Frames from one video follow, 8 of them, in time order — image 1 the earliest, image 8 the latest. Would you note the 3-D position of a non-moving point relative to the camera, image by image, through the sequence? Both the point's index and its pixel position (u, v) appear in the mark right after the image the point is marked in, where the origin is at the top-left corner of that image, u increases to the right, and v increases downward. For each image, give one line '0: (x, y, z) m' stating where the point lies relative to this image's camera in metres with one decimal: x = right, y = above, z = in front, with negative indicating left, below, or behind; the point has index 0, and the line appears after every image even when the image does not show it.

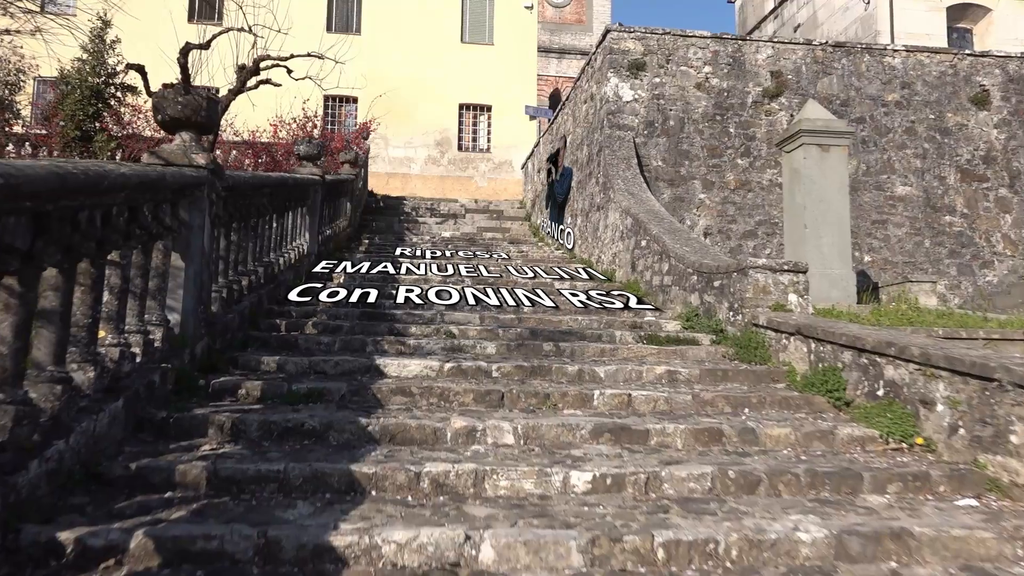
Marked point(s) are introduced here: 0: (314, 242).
0: (-2.3, +0.5, +8.6) m
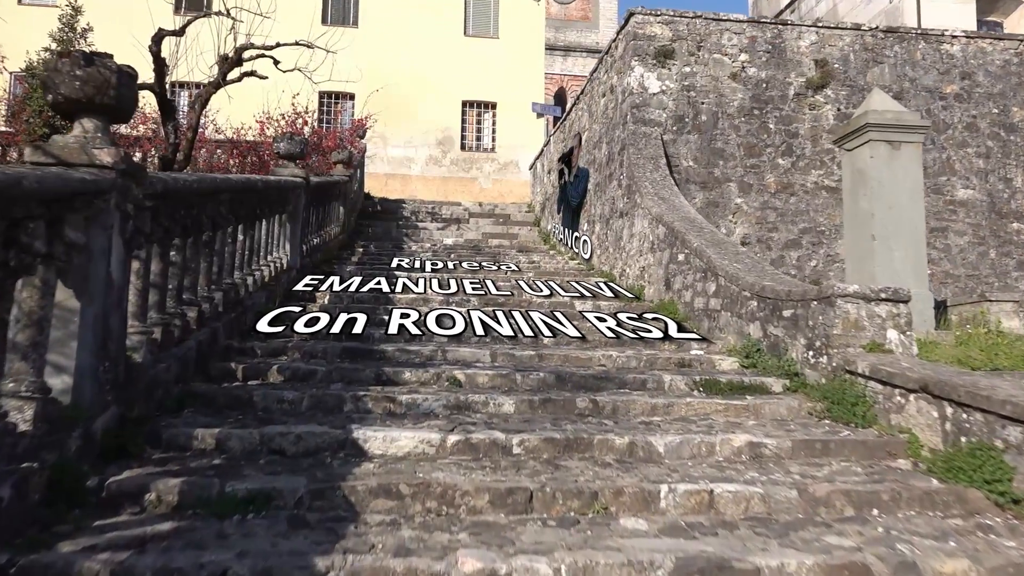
0: (-2.2, +0.3, +7.4) m
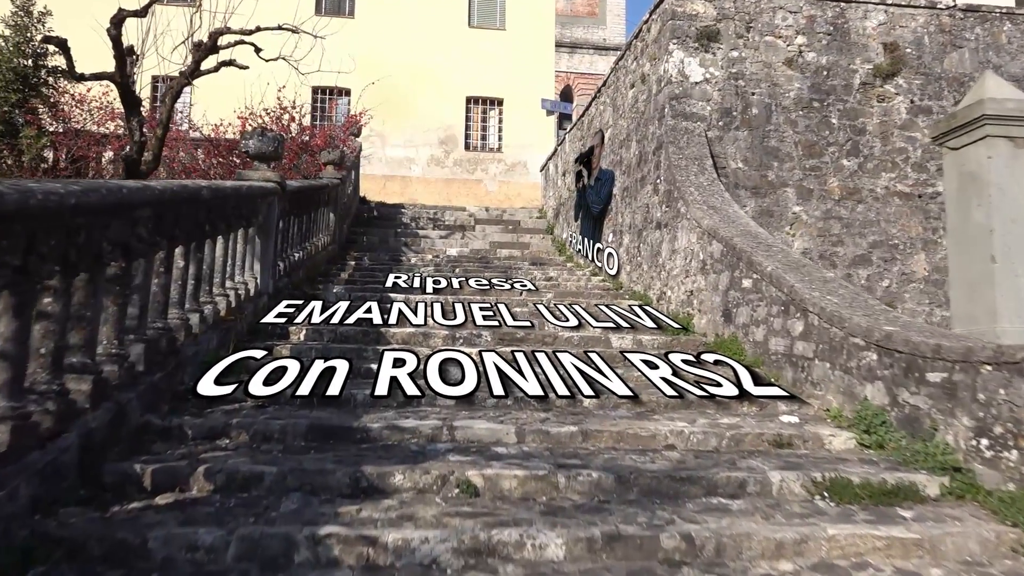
0: (-2.0, +0.1, +6.1) m
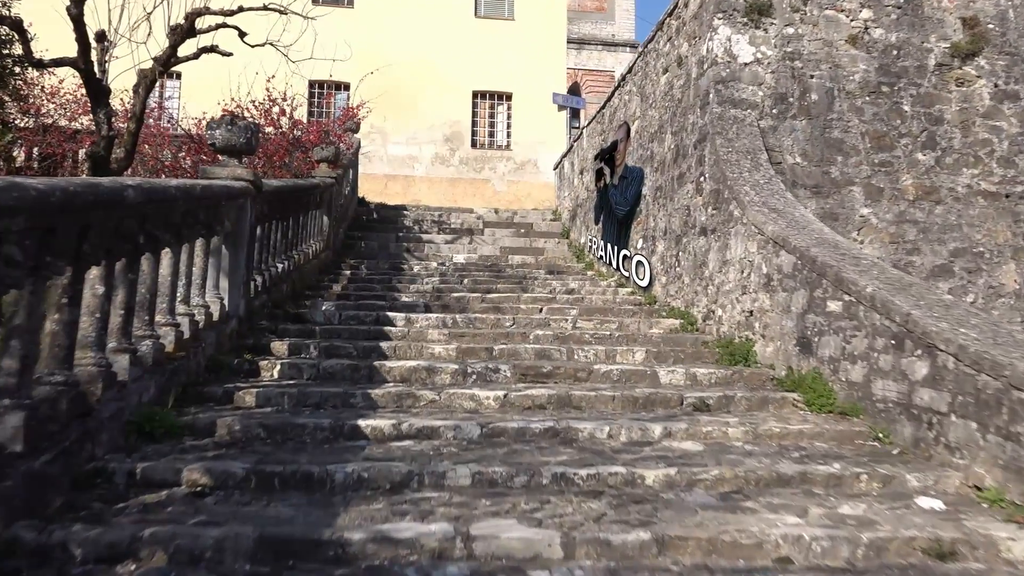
0: (-1.9, -0.1, +5.0) m
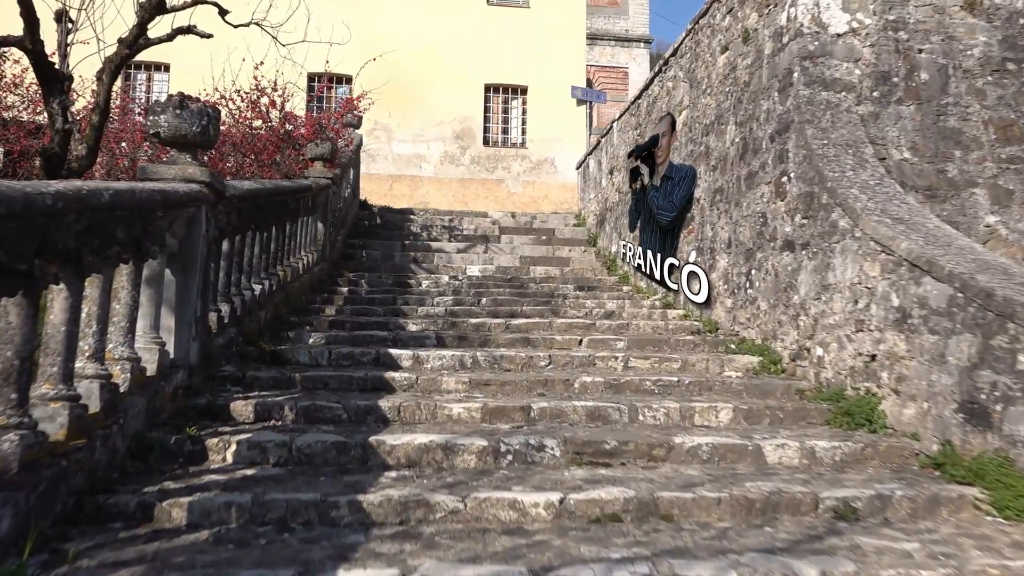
0: (-1.7, -0.3, +3.8) m
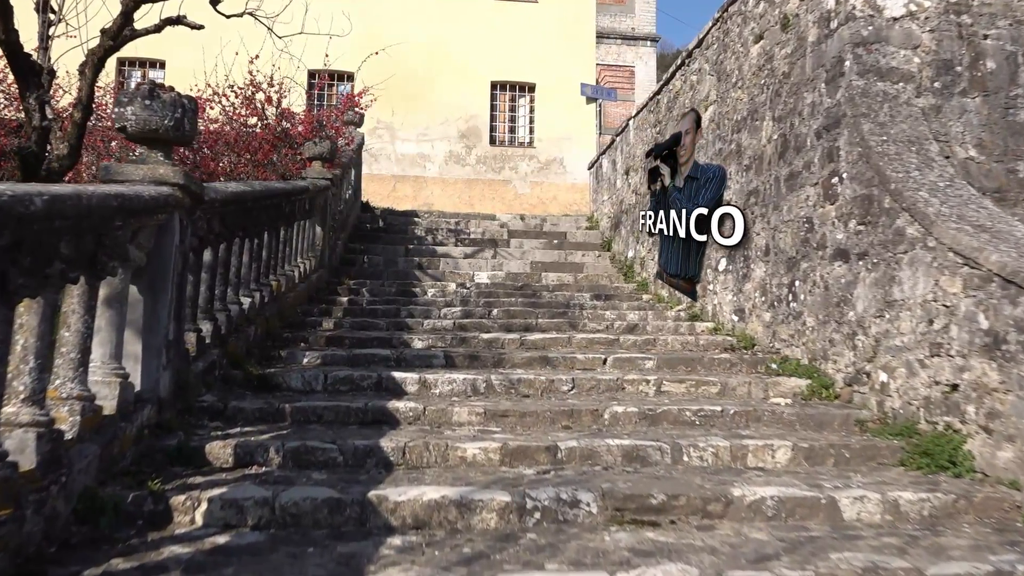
0: (-1.5, -0.3, +3.2) m
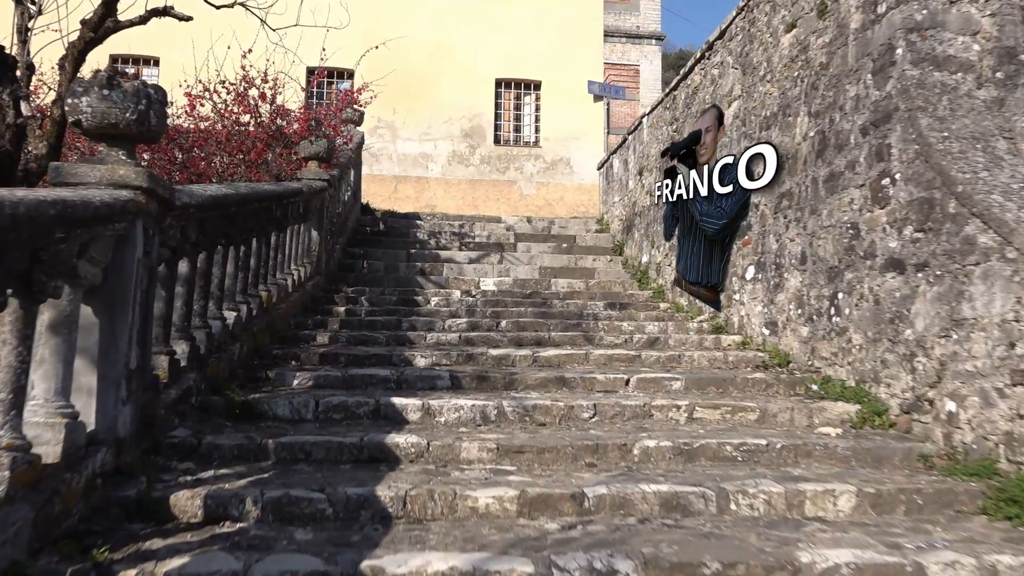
0: (-1.5, -0.4, +2.8) m
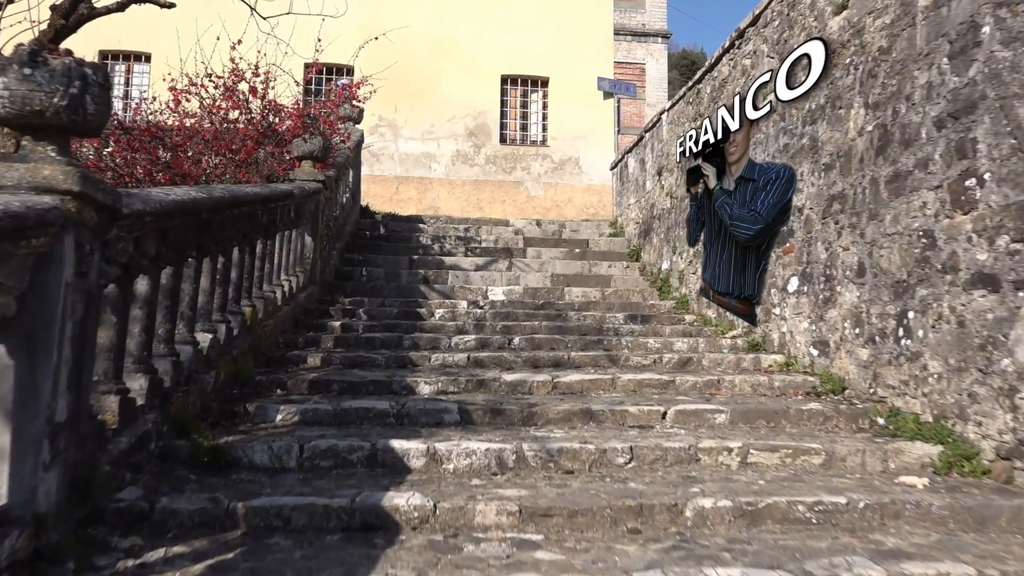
0: (-1.4, -0.5, +2.2) m
